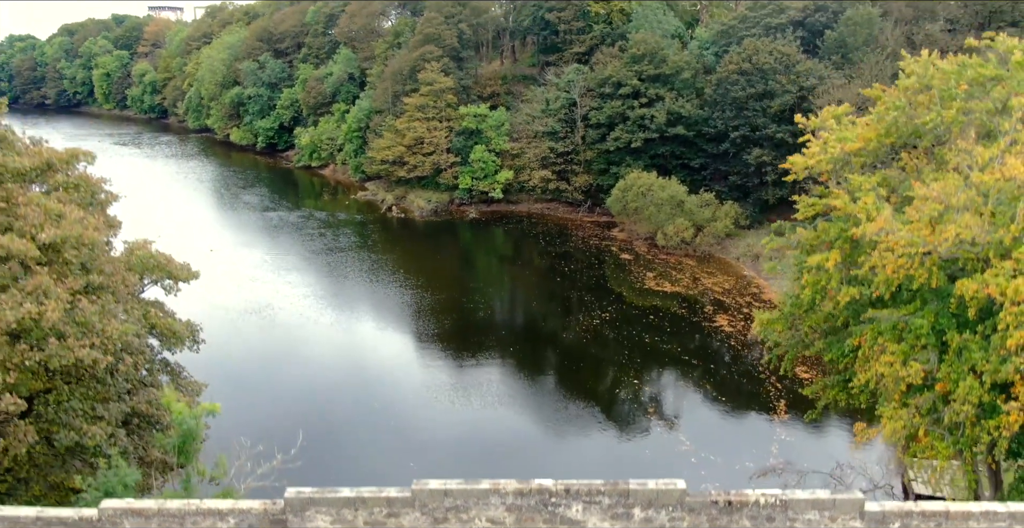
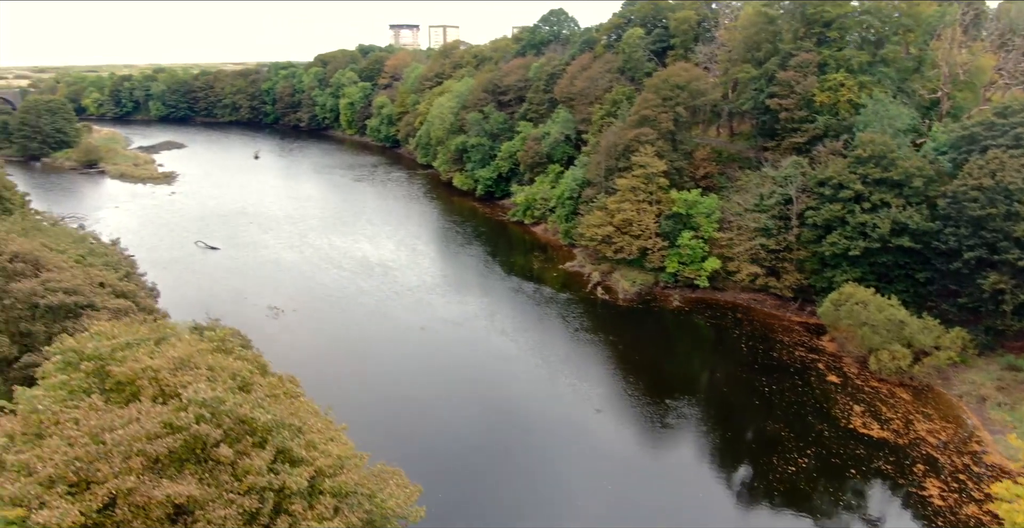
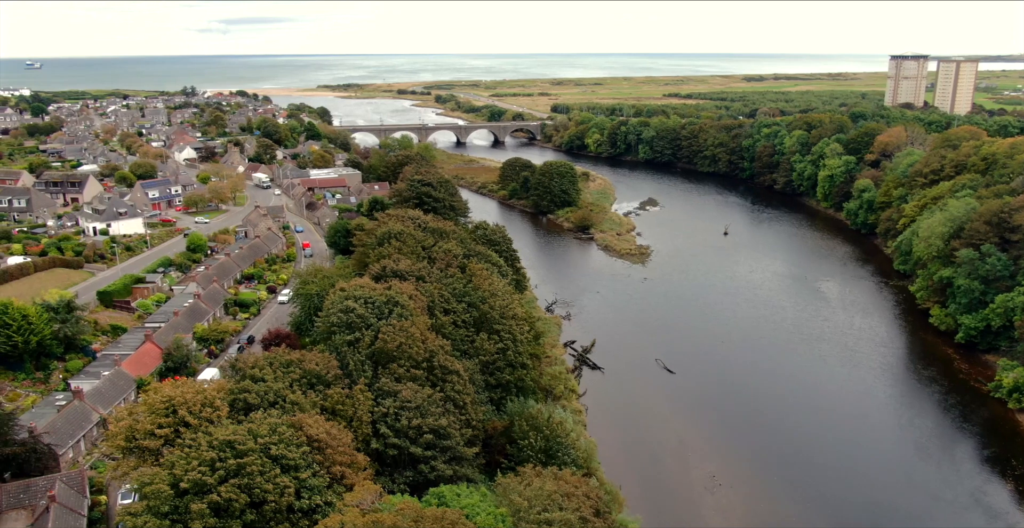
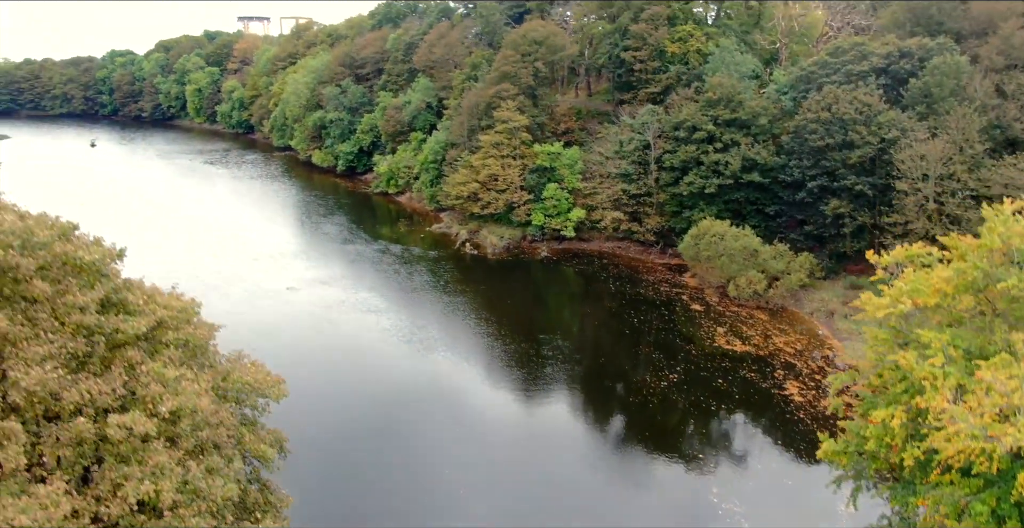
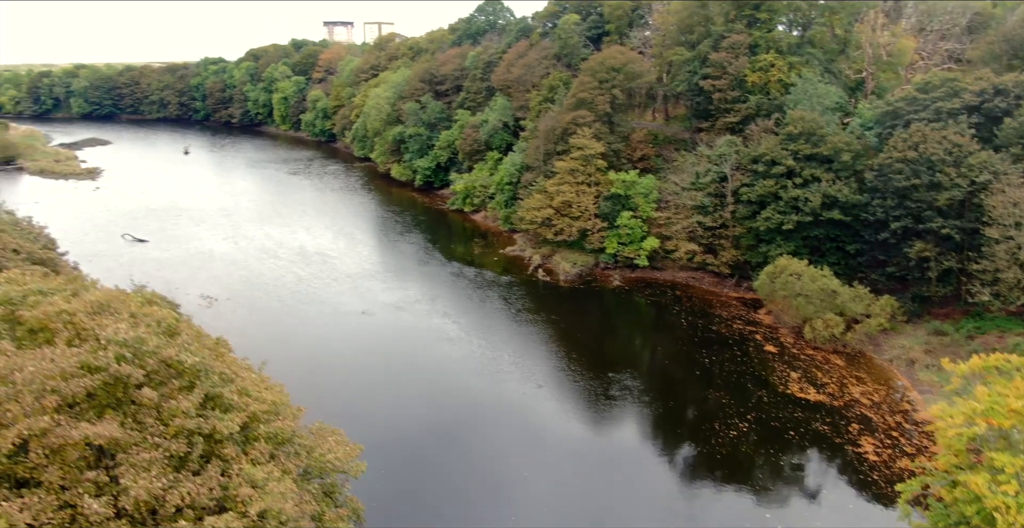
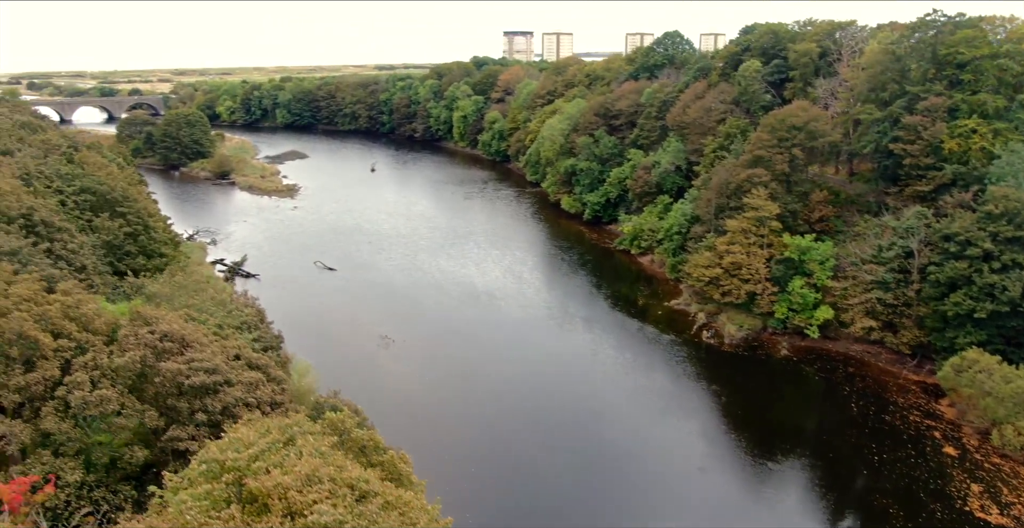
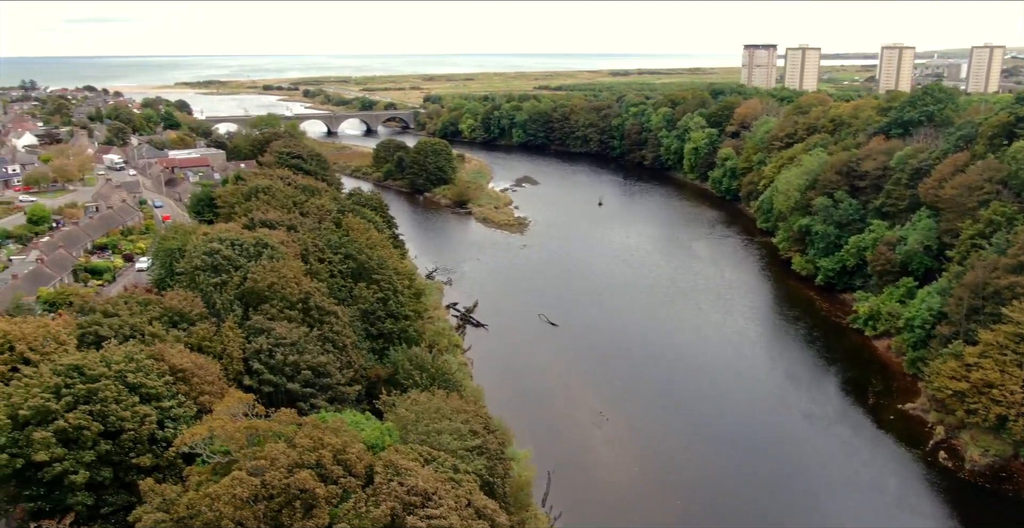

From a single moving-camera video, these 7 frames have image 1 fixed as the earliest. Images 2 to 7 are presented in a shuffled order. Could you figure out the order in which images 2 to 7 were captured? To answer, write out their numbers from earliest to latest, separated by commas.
4, 5, 2, 6, 7, 3
